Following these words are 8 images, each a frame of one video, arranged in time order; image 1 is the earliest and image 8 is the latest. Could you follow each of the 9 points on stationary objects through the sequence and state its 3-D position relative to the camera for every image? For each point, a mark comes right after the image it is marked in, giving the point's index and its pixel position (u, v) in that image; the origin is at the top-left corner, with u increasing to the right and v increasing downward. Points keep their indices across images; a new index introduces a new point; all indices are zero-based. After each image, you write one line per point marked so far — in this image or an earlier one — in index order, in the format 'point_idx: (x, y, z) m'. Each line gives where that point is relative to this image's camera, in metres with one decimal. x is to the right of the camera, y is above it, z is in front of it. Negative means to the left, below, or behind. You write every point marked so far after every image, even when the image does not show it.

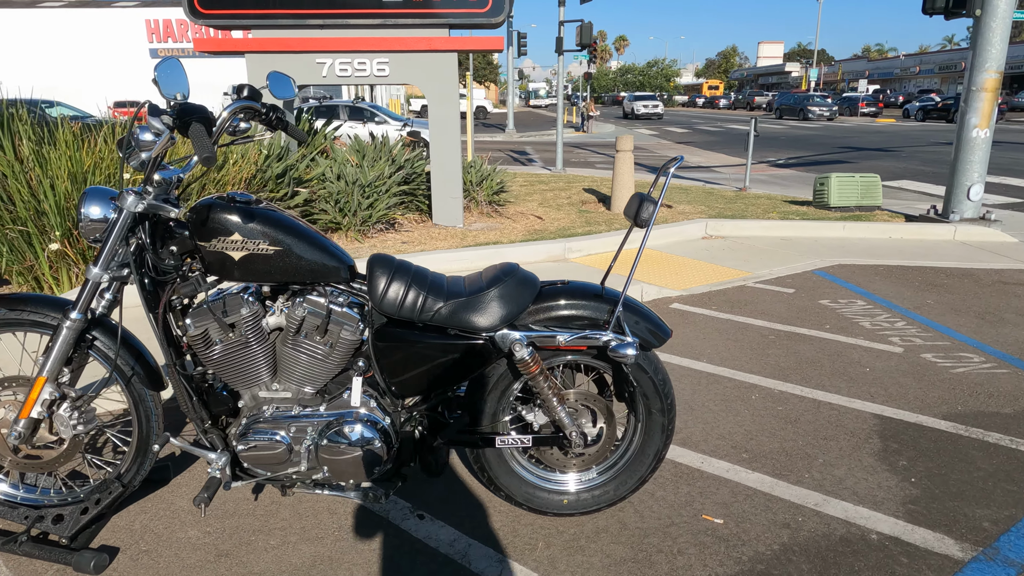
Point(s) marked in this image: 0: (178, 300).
0: (-1.4, -0.1, +2.7) m
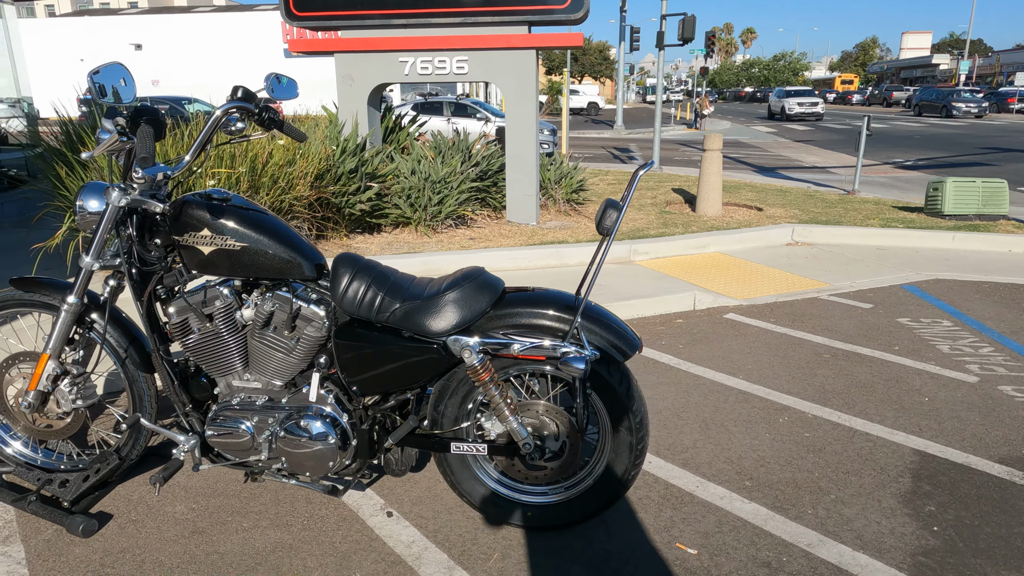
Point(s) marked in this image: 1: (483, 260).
0: (-1.5, 0.0, +2.9) m
1: (-0.4, +0.3, +7.6) m
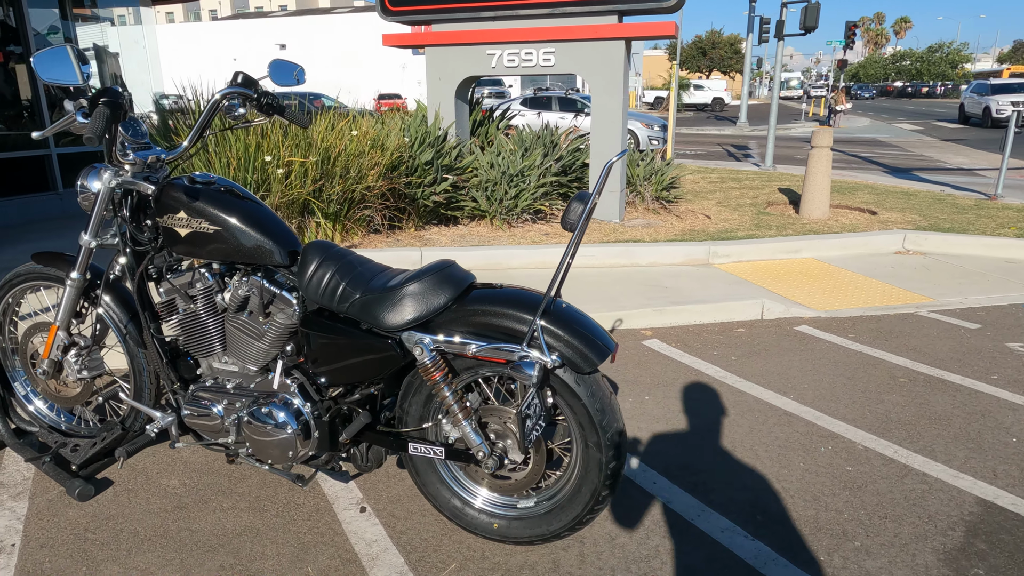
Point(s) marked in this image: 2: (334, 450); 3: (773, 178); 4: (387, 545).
0: (-1.6, +0.1, +3.0) m
1: (+0.4, +0.4, +7.4) m
2: (-0.7, -0.7, +2.8) m
3: (+5.6, +2.4, +14.3) m
4: (-0.5, -1.1, +2.8) m
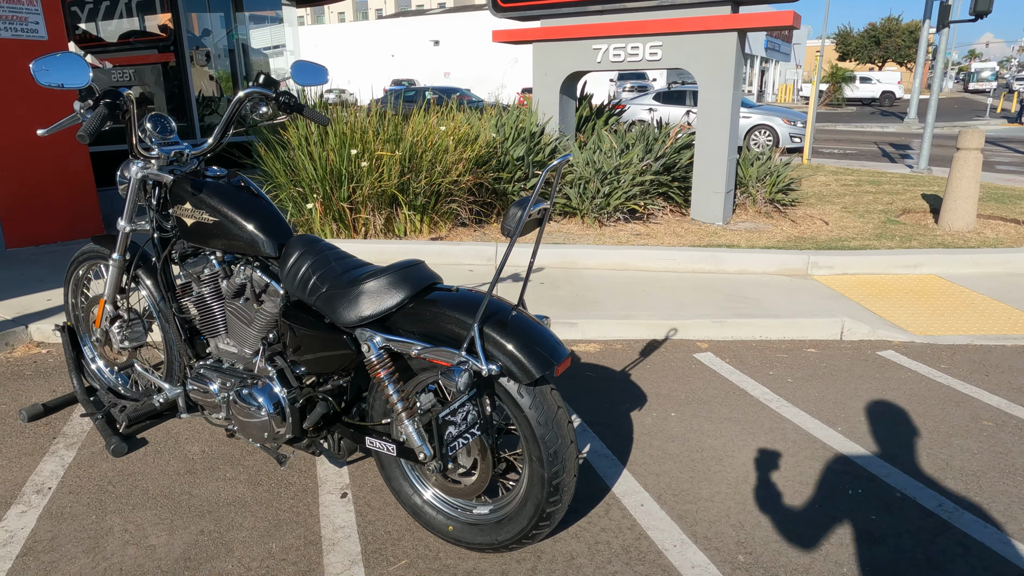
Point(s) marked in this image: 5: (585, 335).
0: (-1.6, +0.2, +3.3) m
1: (+1.2, +0.3, +7.2) m
2: (-0.9, -0.6, +2.9) m
3: (+7.9, +2.0, +12.8) m
4: (-0.7, -1.1, +2.9) m
5: (+0.6, -0.4, +5.2) m
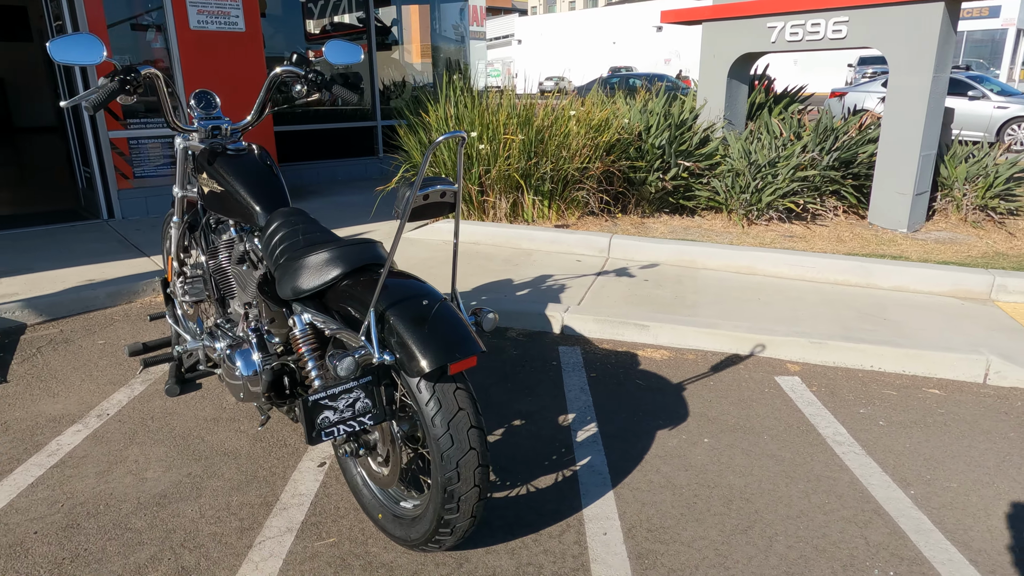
0: (-1.6, +0.4, +3.6) m
1: (+2.4, +0.3, +6.4) m
2: (-1.1, -0.5, +3.0) m
3: (+10.5, +1.4, +9.7) m
4: (-0.9, -1.0, +3.0) m
5: (+1.0, -0.4, +4.7) m
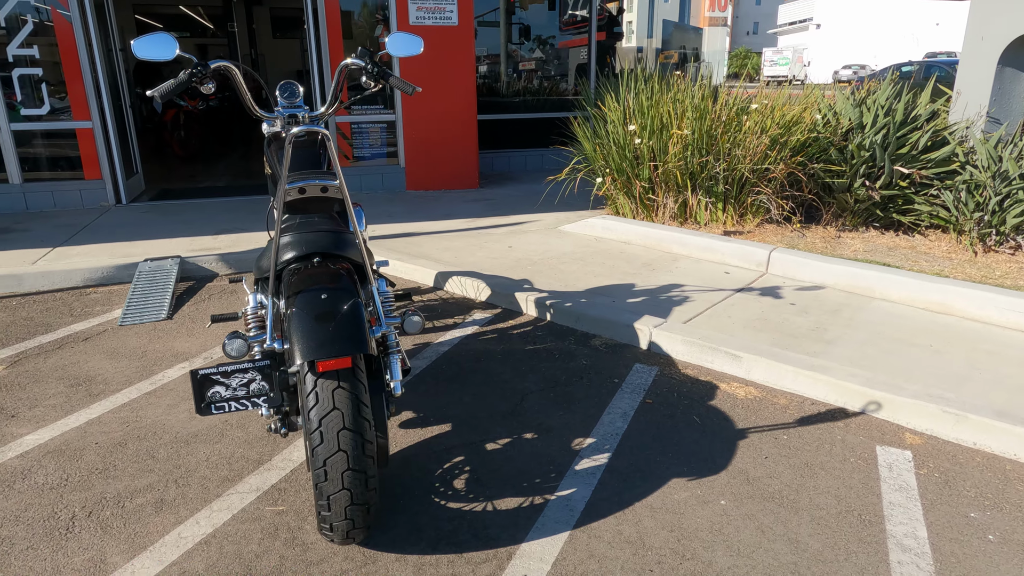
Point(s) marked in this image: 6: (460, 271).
0: (-1.3, +0.5, +3.9) m
1: (+3.4, -0.1, +5.1) m
2: (-1.1, -0.4, +3.2) m
3: (+12.2, 0.0, +5.0) m
4: (-1.1, -0.9, +3.2) m
5: (+1.4, -0.5, +4.0) m
6: (-0.4, +0.1, +5.7) m
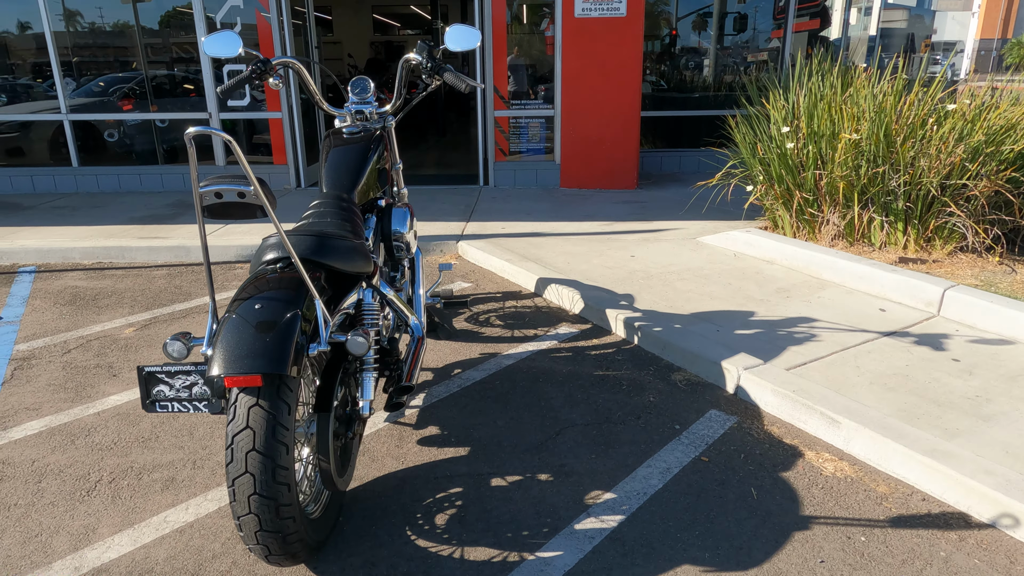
0: (-0.9, +0.5, +3.9) m
1: (+3.9, -0.5, +3.6) m
2: (-1.1, -0.4, +3.2) m
3: (+12.2, -1.3, +0.8) m
4: (-1.0, -0.9, +3.2) m
5: (+1.6, -0.8, +3.2) m
6: (+0.4, +0.1, +5.3) m
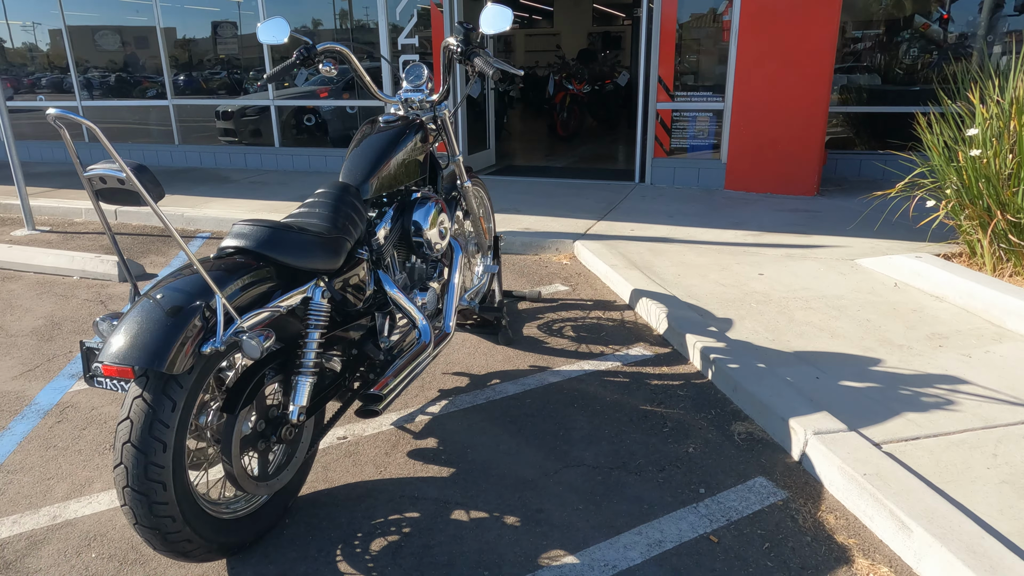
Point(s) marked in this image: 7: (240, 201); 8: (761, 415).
0: (-0.6, +0.6, +3.8) m
1: (+3.7, -0.9, +2.1) m
2: (-1.0, -0.3, +3.2) m
3: (+10.7, -2.5, -3.2) m
4: (-1.1, -0.8, +3.1) m
5: (+1.5, -1.0, +2.4) m
6: (+1.0, 0.0, +4.7) m
7: (-3.4, +1.1, +8.4) m
8: (+1.2, -0.6, +3.3) m
